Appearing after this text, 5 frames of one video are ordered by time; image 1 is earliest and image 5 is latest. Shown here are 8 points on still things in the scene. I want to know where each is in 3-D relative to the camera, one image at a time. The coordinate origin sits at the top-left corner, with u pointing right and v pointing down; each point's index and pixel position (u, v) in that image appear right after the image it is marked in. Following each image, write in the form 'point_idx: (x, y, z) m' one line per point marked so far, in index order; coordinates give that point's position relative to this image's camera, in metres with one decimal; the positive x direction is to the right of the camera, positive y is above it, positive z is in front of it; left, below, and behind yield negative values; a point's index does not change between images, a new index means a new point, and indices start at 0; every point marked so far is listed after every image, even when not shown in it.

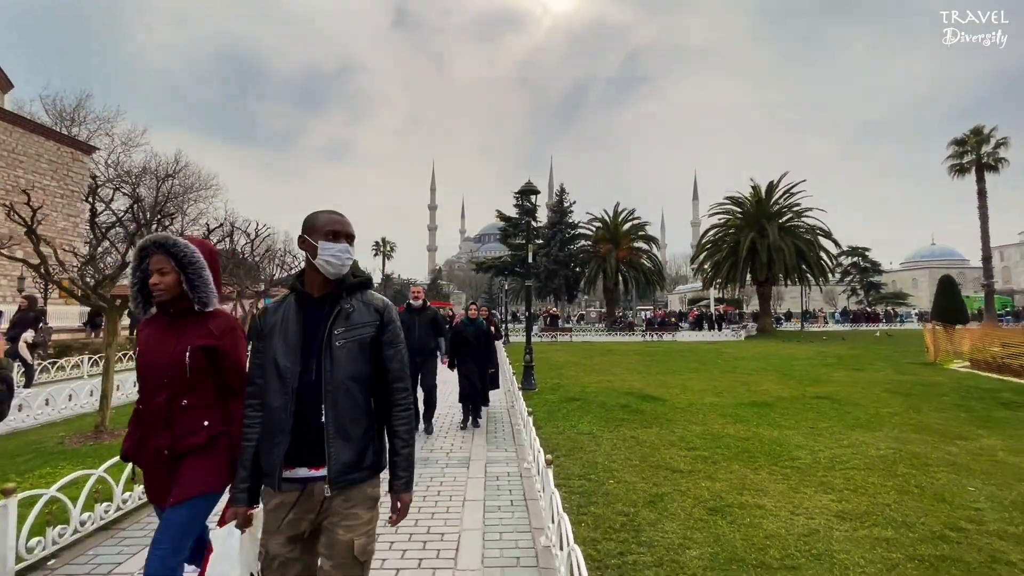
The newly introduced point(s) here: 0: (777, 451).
0: (+3.7, -2.3, +6.5) m
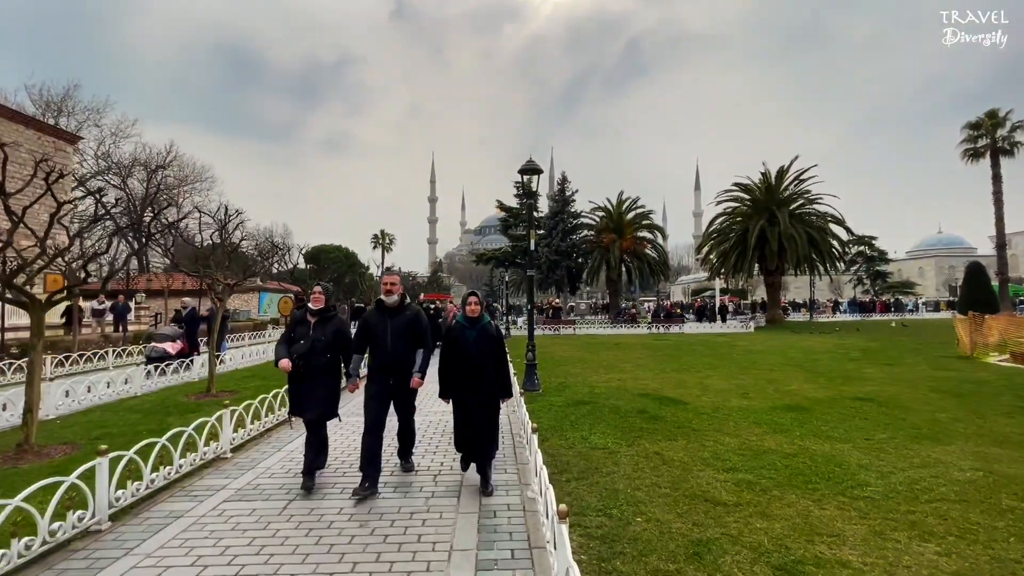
0: (+3.7, -2.1, +5.3) m
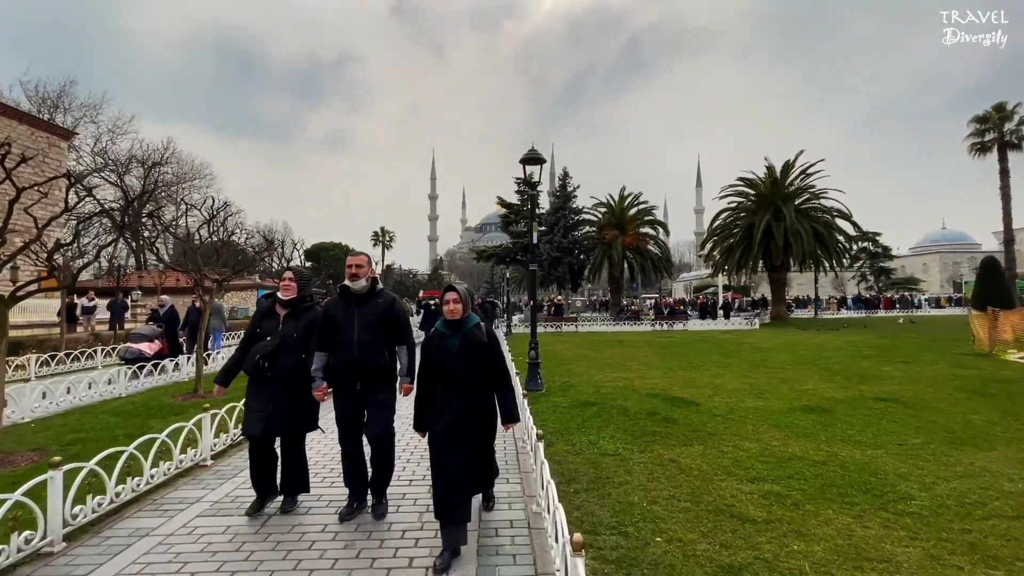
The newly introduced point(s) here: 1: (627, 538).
0: (+3.7, -2.0, +4.8) m
1: (+1.0, -2.1, +4.0) m
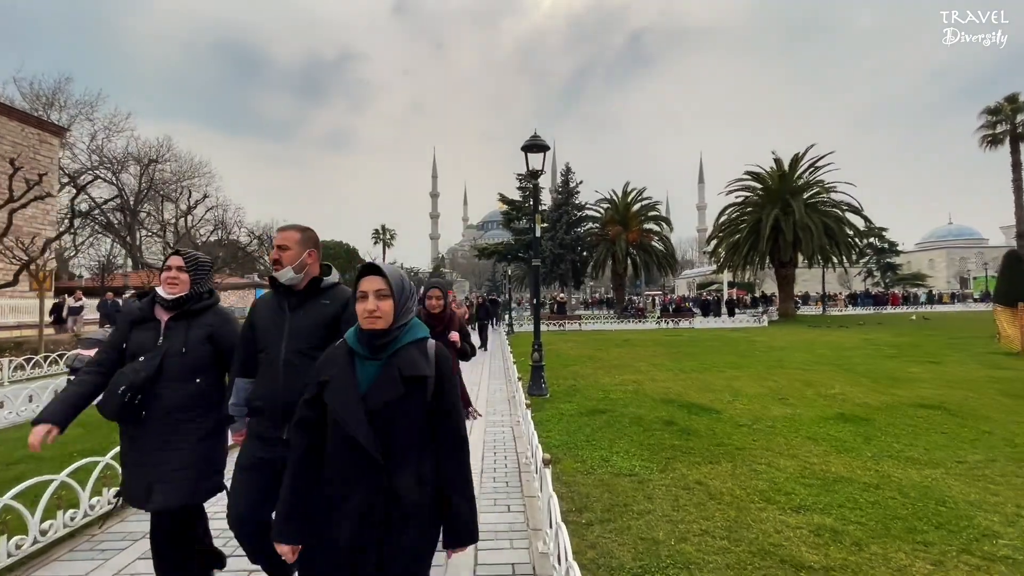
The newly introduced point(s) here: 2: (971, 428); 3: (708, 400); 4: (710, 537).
0: (+3.7, -2.0, +4.1) m
1: (+1.0, -2.1, +3.3) m
2: (+6.3, -1.9, +6.6) m
3: (+3.6, -2.1, +8.8) m
4: (+1.6, -2.1, +3.9) m
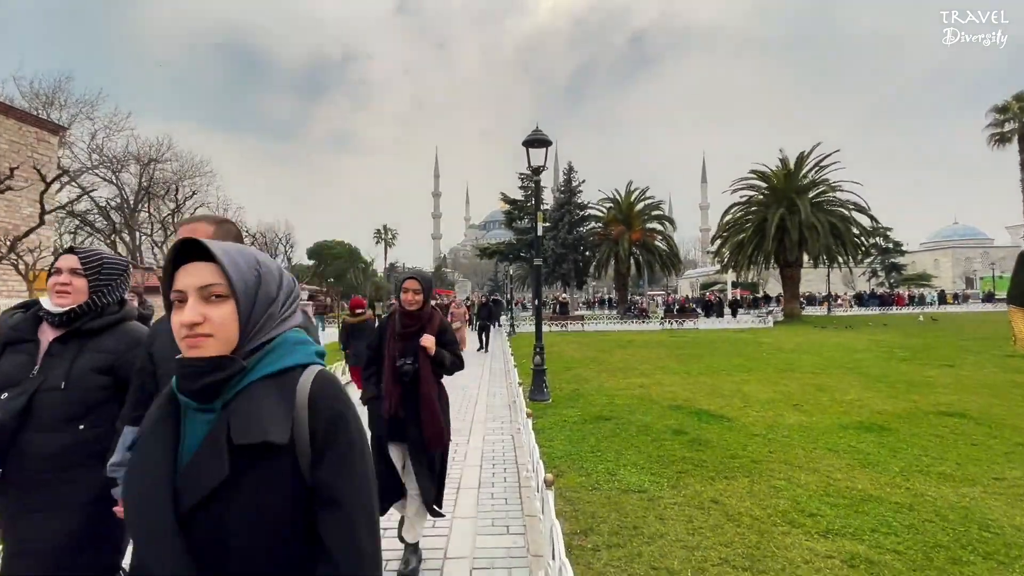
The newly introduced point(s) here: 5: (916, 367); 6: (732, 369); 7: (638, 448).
0: (+3.7, -2.0, +3.7) m
1: (+1.0, -2.1, +2.9) m
2: (+6.3, -1.9, +6.2) m
3: (+3.6, -2.1, +8.4) m
4: (+1.6, -2.1, +3.5) m
5: (+10.2, -2.0, +12.0) m
6: (+5.8, -2.2, +12.7) m
7: (+1.7, -2.1, +6.4) m
